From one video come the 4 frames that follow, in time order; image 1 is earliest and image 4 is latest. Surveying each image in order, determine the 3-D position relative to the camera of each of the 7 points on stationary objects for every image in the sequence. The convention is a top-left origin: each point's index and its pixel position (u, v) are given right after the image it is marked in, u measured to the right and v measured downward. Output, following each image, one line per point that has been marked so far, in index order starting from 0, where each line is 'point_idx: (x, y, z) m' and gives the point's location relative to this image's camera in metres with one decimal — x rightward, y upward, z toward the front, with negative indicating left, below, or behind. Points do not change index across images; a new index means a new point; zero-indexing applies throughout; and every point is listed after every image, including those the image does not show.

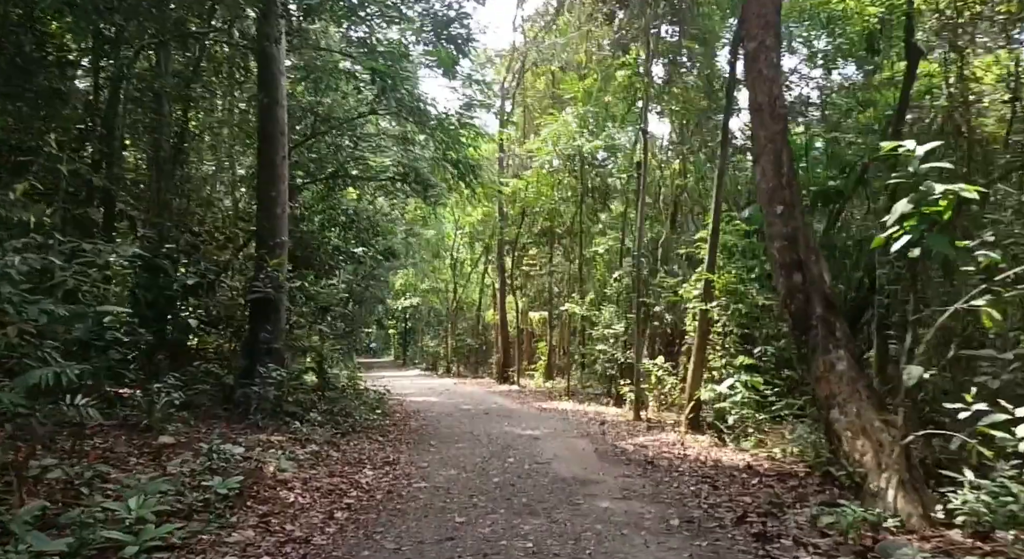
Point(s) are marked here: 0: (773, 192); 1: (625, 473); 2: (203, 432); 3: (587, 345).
0: (+2.5, +0.8, +6.8) m
1: (+1.2, -2.1, +7.7) m
2: (-3.4, -1.7, +7.9) m
3: (+2.1, -1.8, +19.8) m
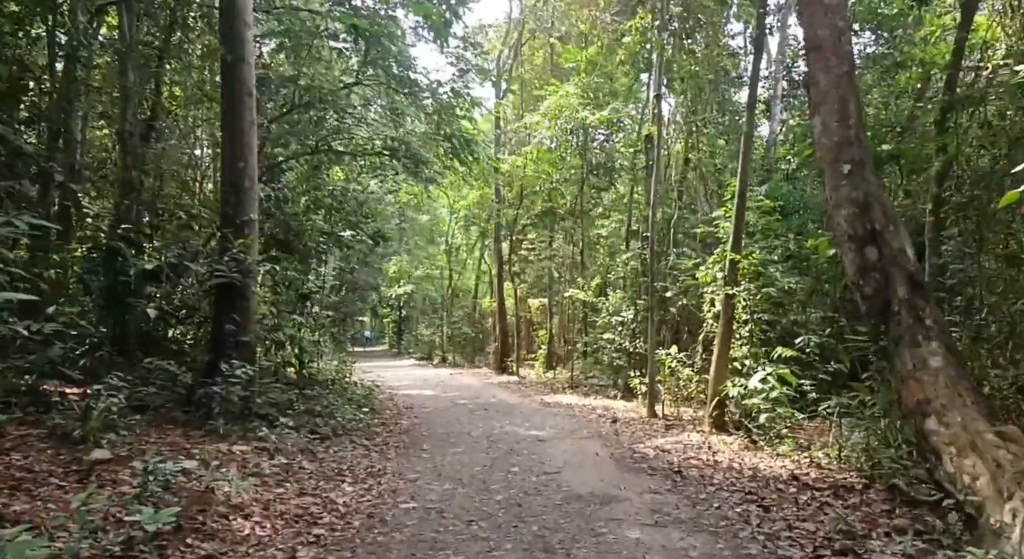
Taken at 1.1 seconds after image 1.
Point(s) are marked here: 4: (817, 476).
0: (+2.5, +1.0, +5.6) m
1: (+1.3, -1.9, +6.5) m
2: (-3.3, -1.5, +6.7) m
3: (+2.0, -1.4, +18.7) m
4: (+2.9, -1.9, +6.8) m
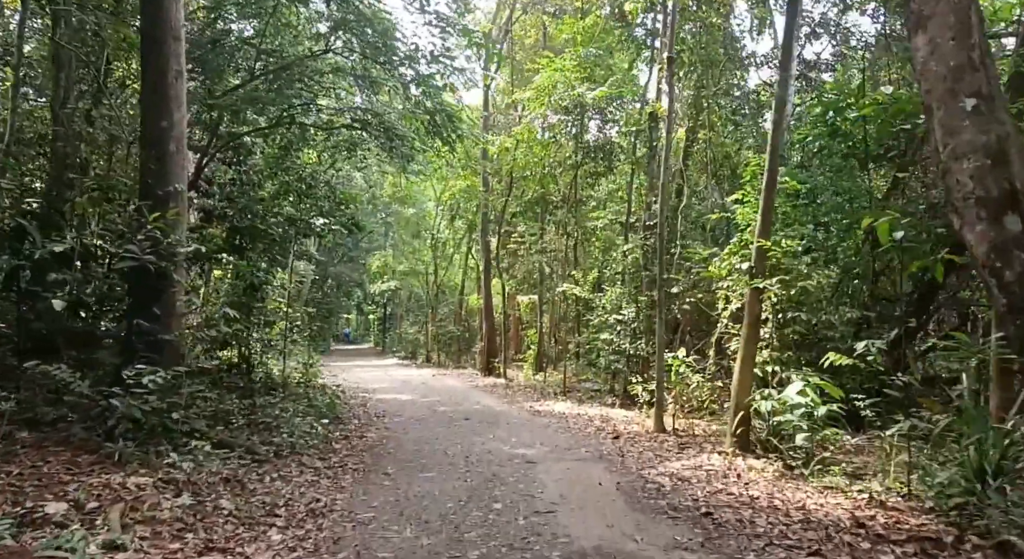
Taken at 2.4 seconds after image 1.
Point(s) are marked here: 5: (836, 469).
0: (+2.5, +1.1, +4.1) m
1: (+1.1, -1.8, +4.9) m
2: (-3.5, -1.4, +5.0) m
3: (+1.7, -1.3, +17.1) m
4: (+2.8, -1.8, +5.3) m
5: (+3.0, -1.8, +6.7) m
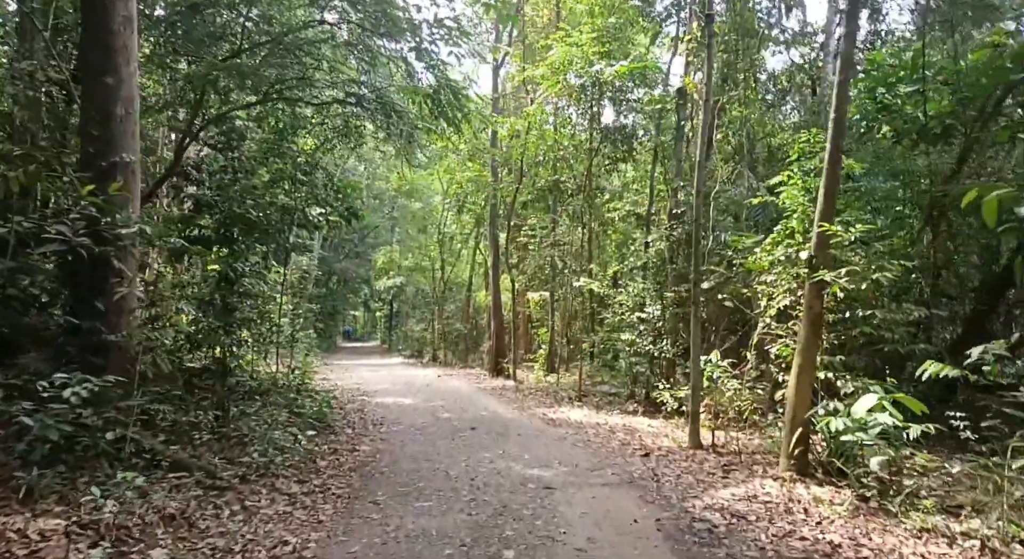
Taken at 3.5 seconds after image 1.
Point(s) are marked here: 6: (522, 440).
0: (+2.5, +1.2, +2.8) m
1: (+1.2, -1.7, +3.7) m
2: (-3.4, -1.3, +3.8) m
3: (+2.0, -1.2, +15.8) m
4: (+2.9, -1.7, +4.0) m
5: (+3.1, -1.7, +5.4) m
6: (+0.1, -2.1, +9.1) m
